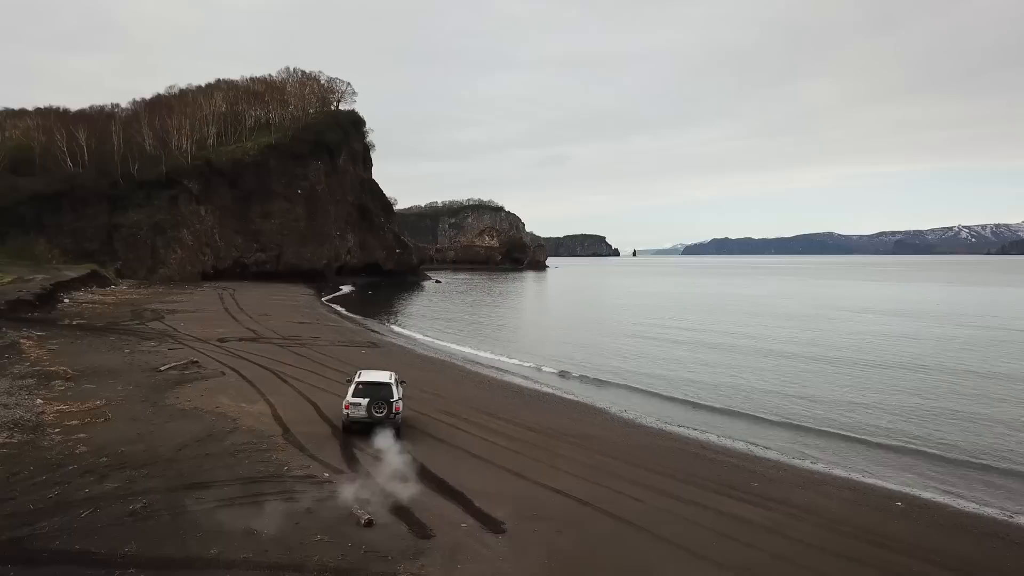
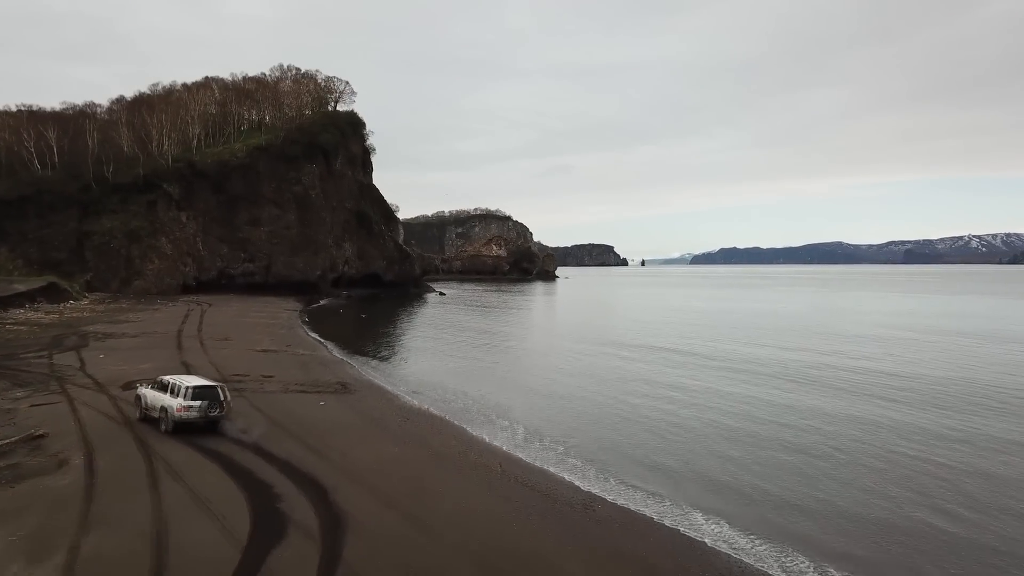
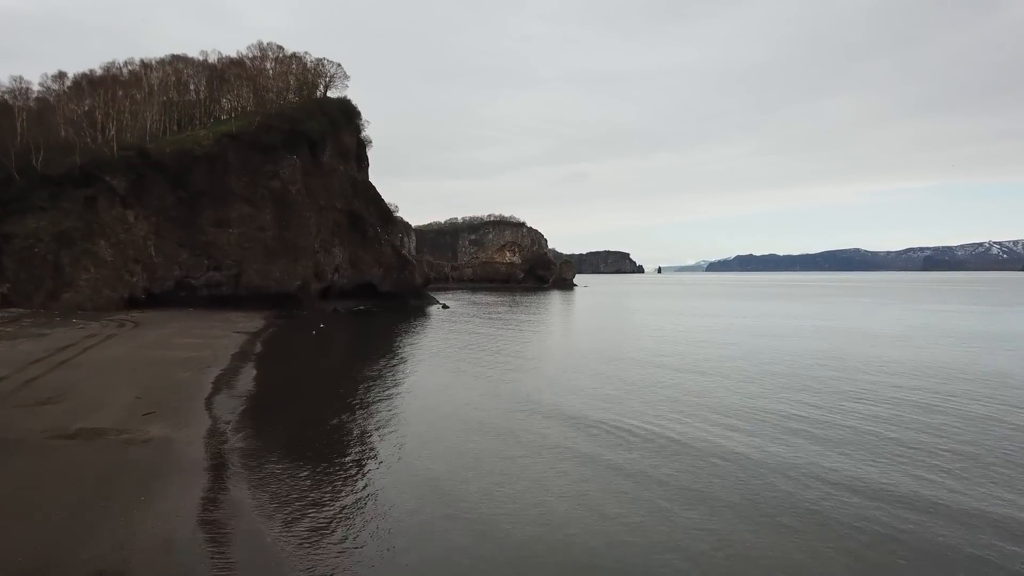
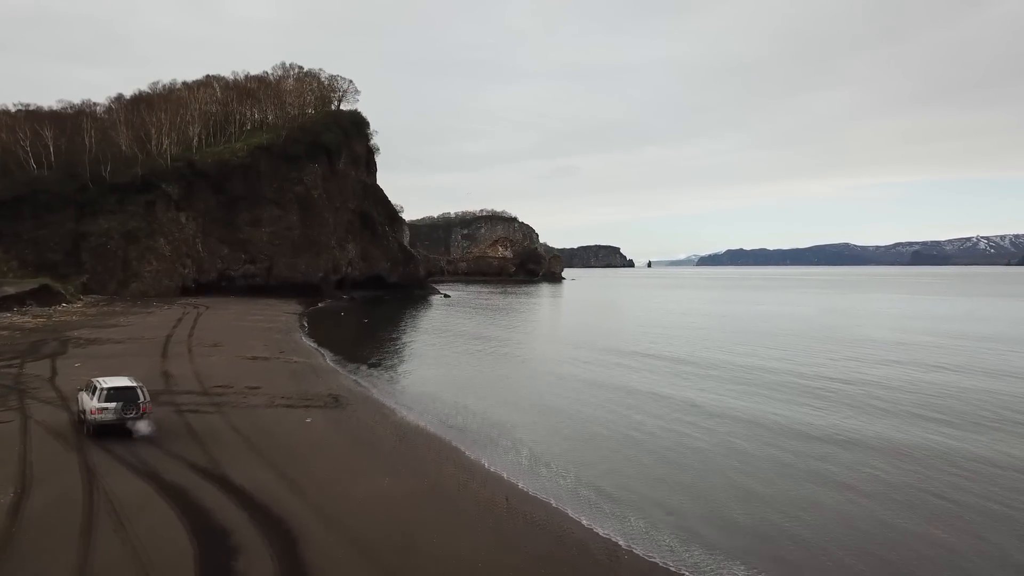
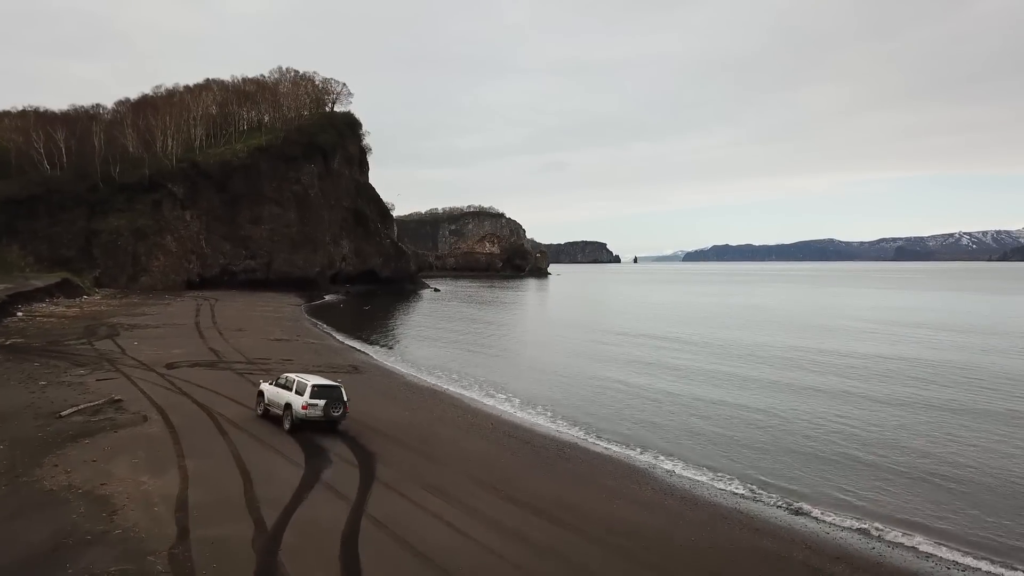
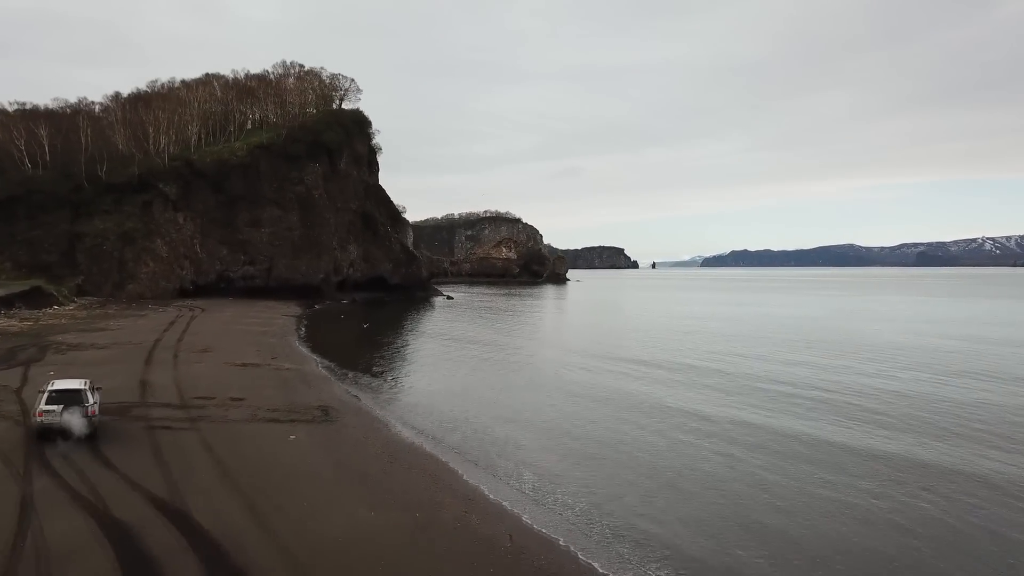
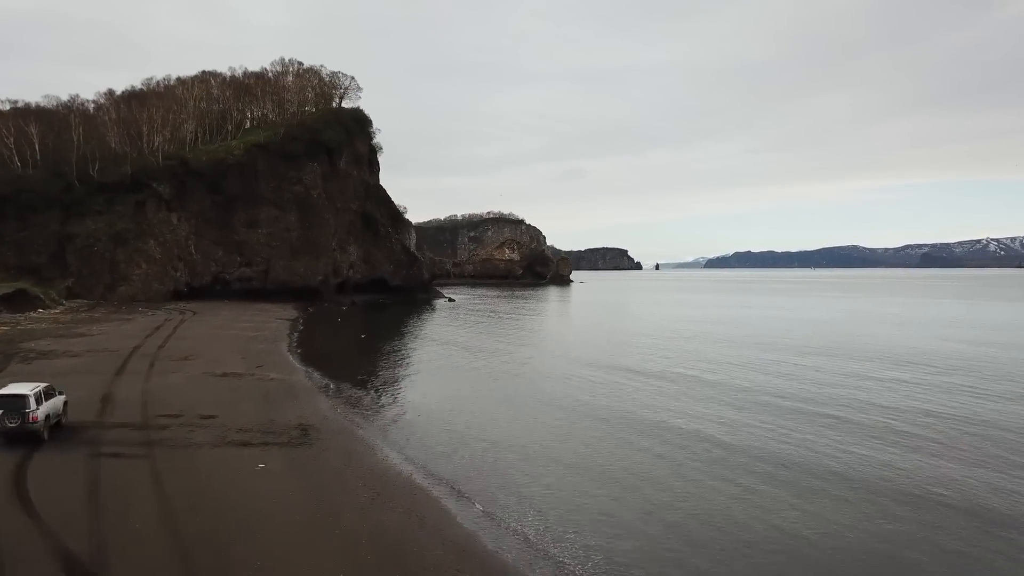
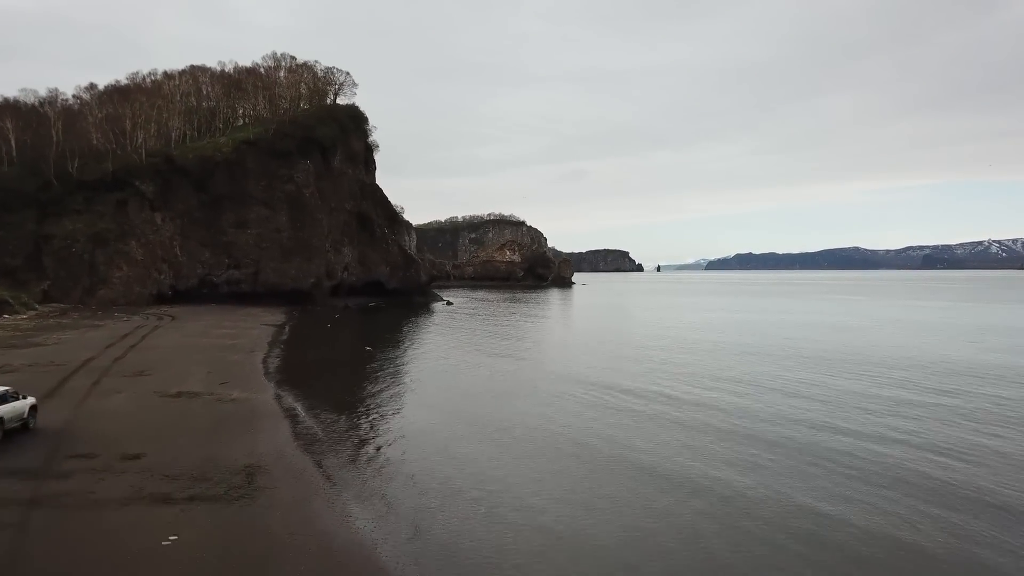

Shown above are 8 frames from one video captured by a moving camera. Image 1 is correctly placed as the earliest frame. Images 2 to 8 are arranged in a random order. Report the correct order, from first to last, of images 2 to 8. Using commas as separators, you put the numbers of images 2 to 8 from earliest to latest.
5, 2, 4, 6, 7, 8, 3
